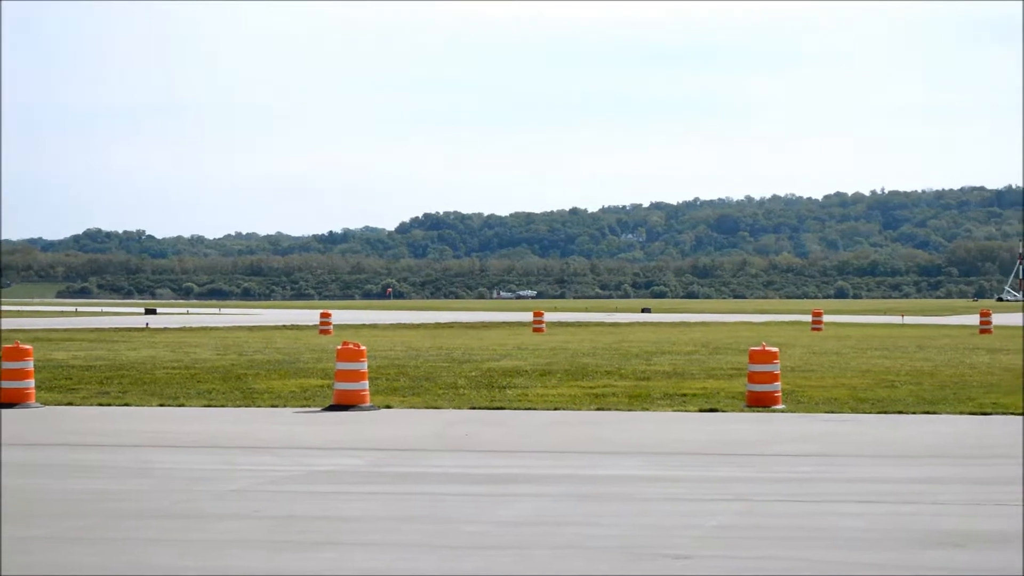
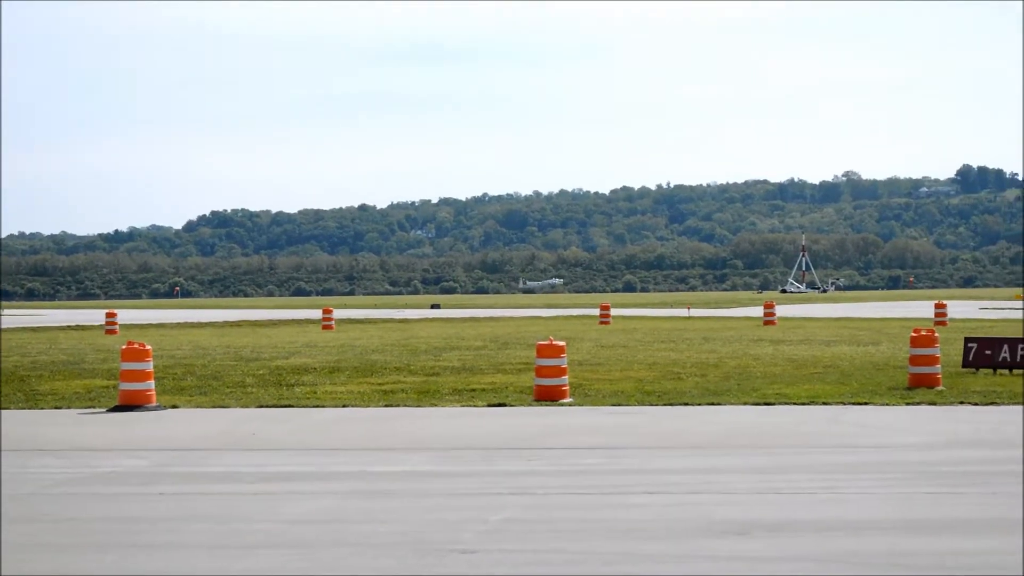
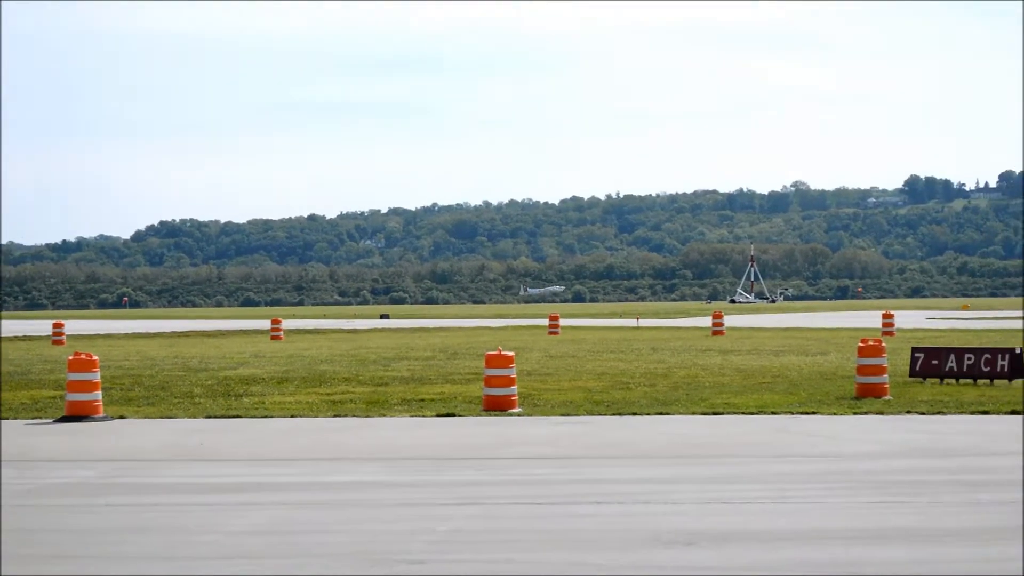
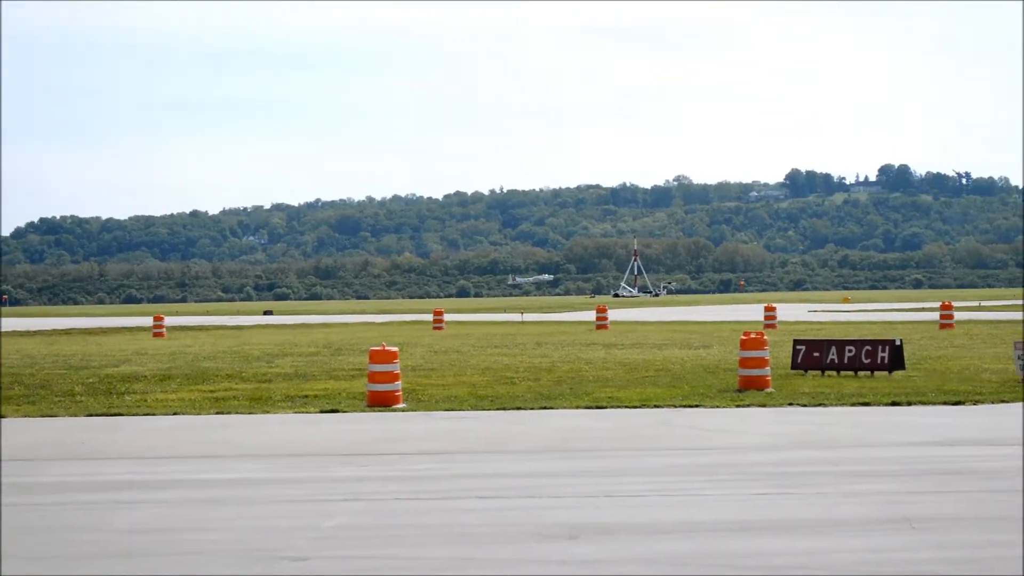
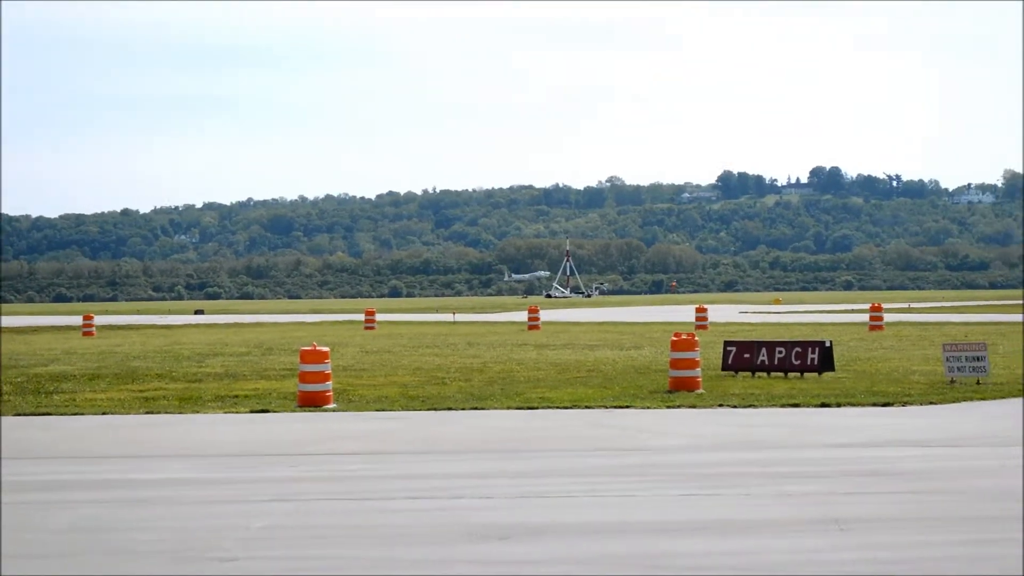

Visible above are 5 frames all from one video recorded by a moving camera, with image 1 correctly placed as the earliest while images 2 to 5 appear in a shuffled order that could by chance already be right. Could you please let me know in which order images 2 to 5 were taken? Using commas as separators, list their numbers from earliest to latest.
2, 3, 4, 5
